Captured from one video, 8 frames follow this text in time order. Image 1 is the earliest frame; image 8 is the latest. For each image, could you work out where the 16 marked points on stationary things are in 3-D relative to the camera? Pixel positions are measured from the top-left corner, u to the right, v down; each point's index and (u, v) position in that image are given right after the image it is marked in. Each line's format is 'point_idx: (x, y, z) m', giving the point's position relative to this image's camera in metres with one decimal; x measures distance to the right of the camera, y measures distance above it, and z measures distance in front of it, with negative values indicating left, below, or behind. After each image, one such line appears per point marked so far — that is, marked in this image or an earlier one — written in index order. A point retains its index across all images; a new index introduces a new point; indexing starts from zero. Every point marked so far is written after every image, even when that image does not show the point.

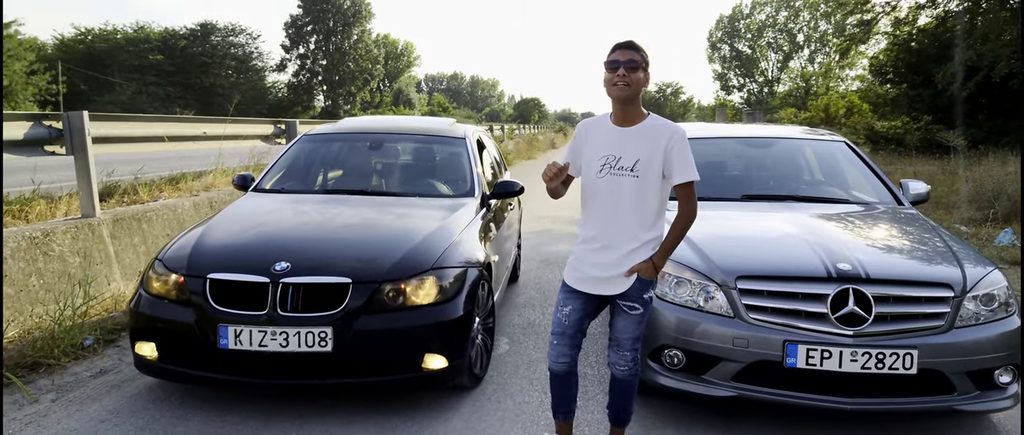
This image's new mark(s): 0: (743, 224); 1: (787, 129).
0: (+1.1, 0.0, +3.4) m
1: (+1.8, +0.6, +5.0) m
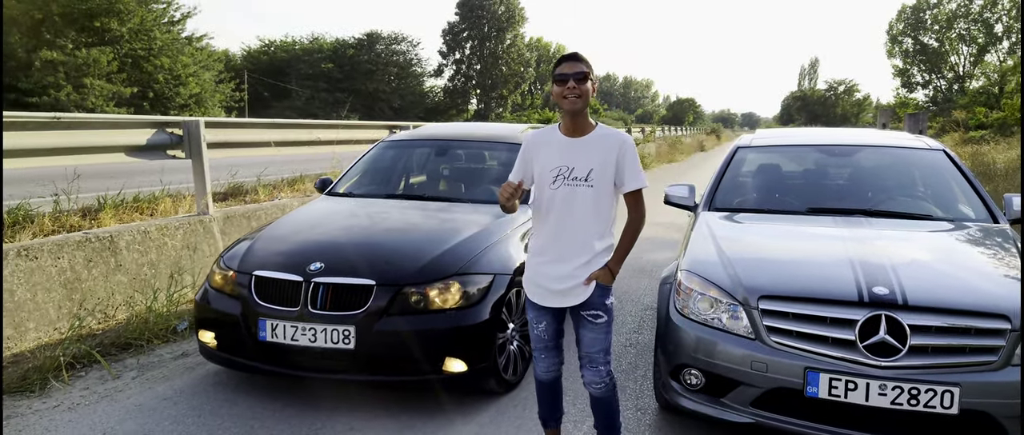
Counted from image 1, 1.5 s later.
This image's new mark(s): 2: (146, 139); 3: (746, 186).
0: (+1.2, -0.1, +3.1) m
1: (+2.3, +0.5, +4.6) m
2: (-2.4, +0.5, +4.9) m
3: (+1.3, +0.2, +4.2) m
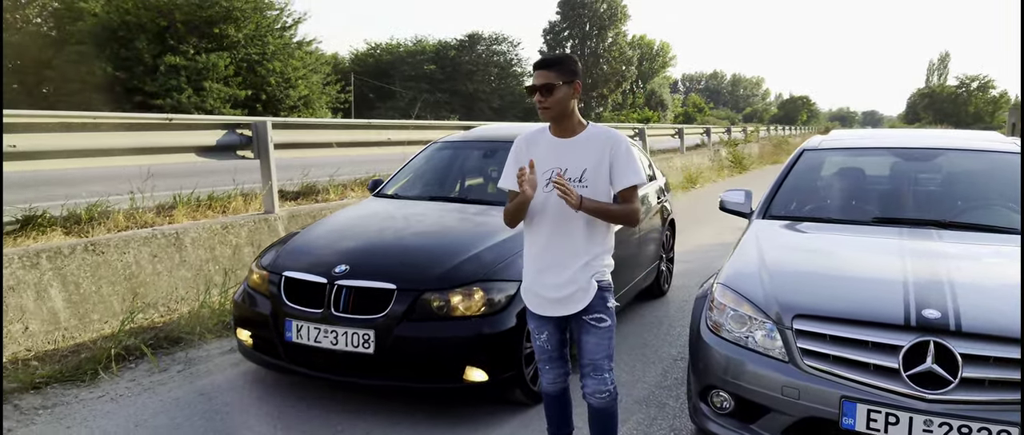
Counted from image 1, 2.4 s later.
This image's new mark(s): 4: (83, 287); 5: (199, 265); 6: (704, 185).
0: (+1.3, -0.2, +2.9) m
1: (+2.6, +0.5, +4.1) m
2: (-2.1, +0.5, +5.1) m
3: (+1.6, +0.1, +3.9) m
4: (-2.2, -0.4, +3.8) m
5: (-1.9, -0.3, +4.5) m
6: (+4.2, +0.7, +15.9) m
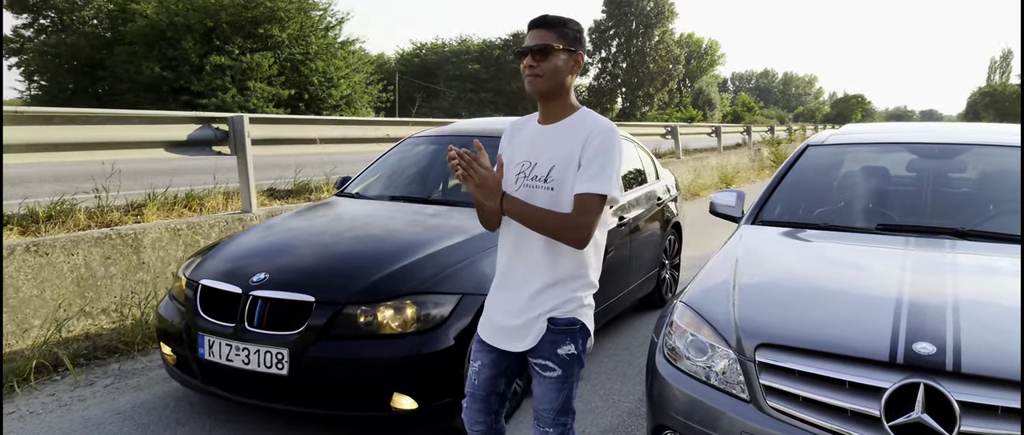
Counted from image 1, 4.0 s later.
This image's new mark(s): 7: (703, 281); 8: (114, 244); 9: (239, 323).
0: (+1.1, -0.2, +2.4) m
1: (+2.4, +0.4, +3.6) m
2: (-2.1, +0.5, +4.8) m
3: (+1.4, +0.1, +3.4) m
4: (-2.4, -0.4, +3.6) m
5: (-2.1, -0.3, +4.3) m
6: (+4.8, +0.7, +15.2) m
7: (+0.7, -0.2, +2.5) m
8: (-2.2, -0.1, +4.0) m
9: (-1.0, -0.4, +2.6) m
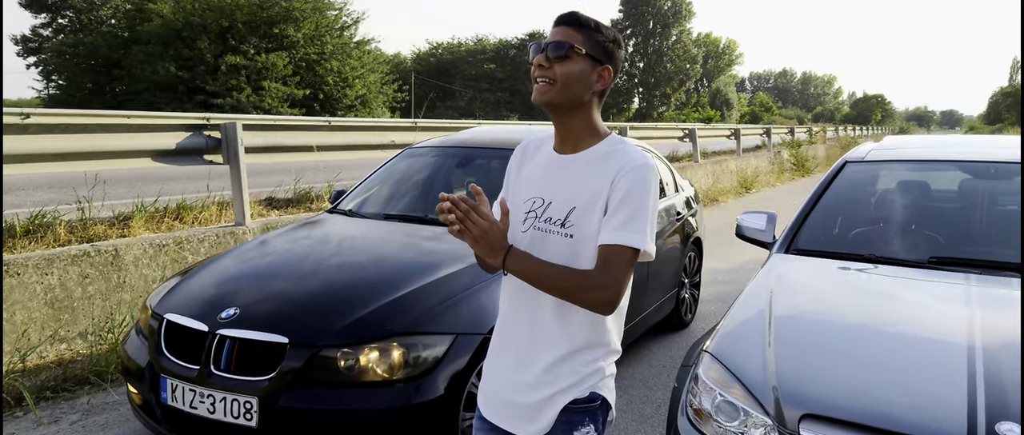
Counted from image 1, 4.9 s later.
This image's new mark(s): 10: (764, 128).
0: (+1.1, -0.3, +2.1) m
1: (+2.5, +0.3, +3.2) m
2: (-2.1, +0.5, +4.5) m
3: (+1.4, 0.0, +3.1) m
4: (-2.4, -0.4, +3.3) m
5: (-2.0, -0.4, +4.0) m
6: (+5.1, +0.6, +14.8) m
7: (+0.7, -0.3, +2.2) m
8: (-2.2, -0.2, +3.7) m
9: (-1.0, -0.5, +2.3) m
10: (+6.8, +2.4, +19.8) m
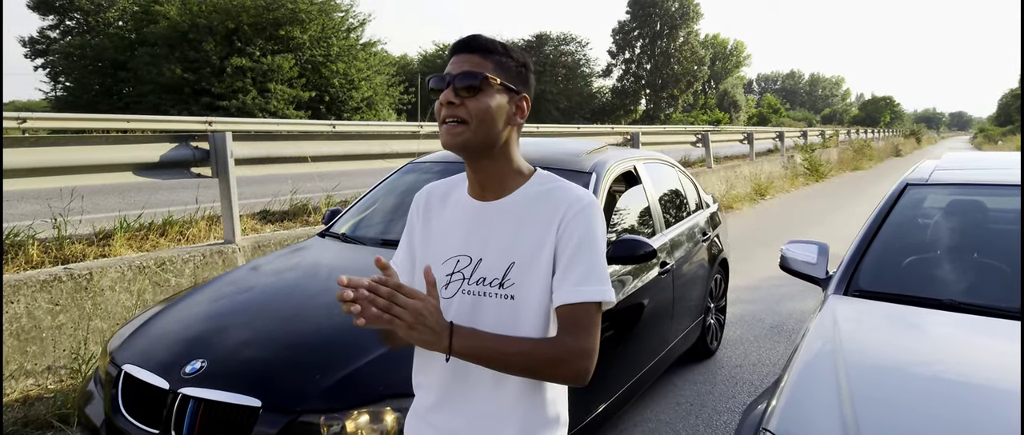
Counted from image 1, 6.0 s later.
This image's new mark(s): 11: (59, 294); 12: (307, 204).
0: (+1.1, -0.4, +1.7) m
1: (+2.5, +0.2, +2.8) m
2: (-2.0, +0.4, +4.2) m
3: (+1.5, -0.1, +2.7) m
4: (-2.3, -0.5, +3.0) m
5: (-2.0, -0.5, +3.7) m
6: (+5.2, +0.4, +14.4) m
7: (+0.7, -0.4, +1.8) m
8: (-2.1, -0.3, +3.4) m
9: (-0.9, -0.6, +1.9) m
10: (+7.0, +2.3, +19.4) m
11: (-2.1, -0.4, +3.4) m
12: (-1.6, +0.1, +5.7) m
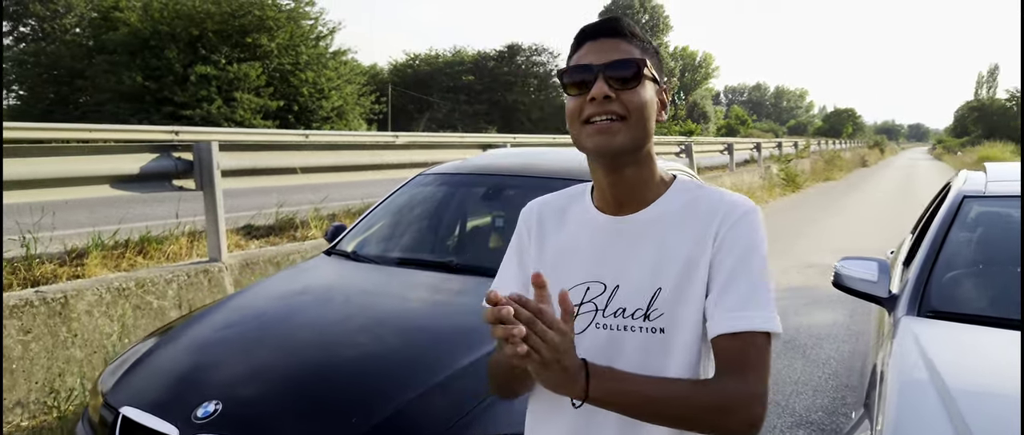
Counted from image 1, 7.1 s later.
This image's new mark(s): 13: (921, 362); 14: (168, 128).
0: (+1.3, -0.4, +1.5) m
1: (+2.6, +0.1, +2.7) m
2: (-2.0, +0.3, +3.9) m
3: (+1.6, -0.2, +2.6) m
4: (-2.2, -0.6, +2.6) m
5: (-1.9, -0.6, +3.3) m
6: (+4.9, +0.2, +14.4) m
7: (+0.8, -0.4, +1.6) m
8: (-2.0, -0.4, +3.1) m
9: (-0.8, -0.6, +1.7) m
10: (+6.4, +2.0, +19.4) m
11: (-2.0, -0.4, +3.1) m
12: (-1.6, 0.0, +5.4) m
13: (+1.0, -0.4, +1.7) m
14: (-5.8, +1.5, +12.5) m
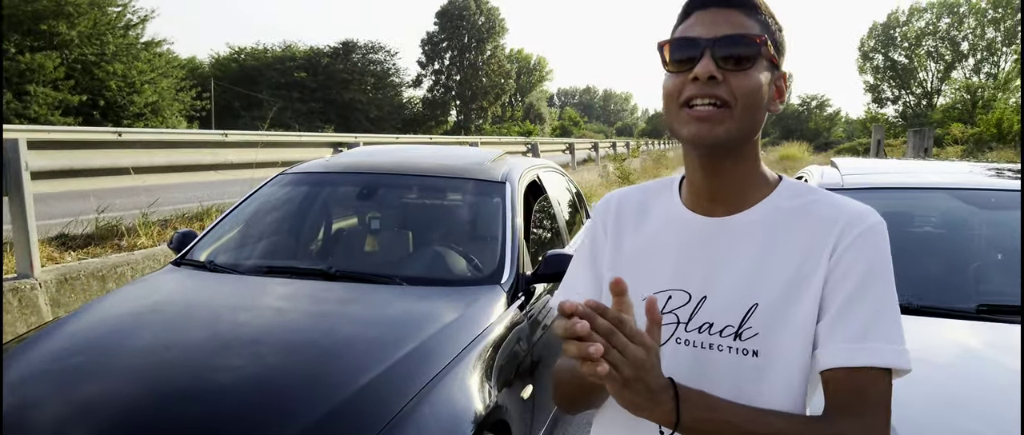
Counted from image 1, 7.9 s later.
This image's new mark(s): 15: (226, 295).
0: (+1.1, -0.4, +1.6) m
1: (+2.1, +0.2, +3.1) m
2: (-2.6, +0.2, +3.2) m
3: (+1.2, -0.1, +2.7) m
4: (-2.6, -0.7, +2.0) m
5: (-2.4, -0.6, +2.7) m
6: (+1.8, +0.3, +14.9) m
7: (+0.7, -0.4, +1.6) m
8: (-2.5, -0.5, +2.4) m
9: (-0.9, -0.6, +1.3) m
10: (+2.2, +2.1, +20.2) m
11: (-2.5, -0.5, +2.4) m
12: (-2.6, 0.0, +4.8) m
13: (+0.7, -0.4, +1.7) m
14: (-8.2, +1.4, +10.8) m
15: (-1.0, -0.2, +2.3) m
